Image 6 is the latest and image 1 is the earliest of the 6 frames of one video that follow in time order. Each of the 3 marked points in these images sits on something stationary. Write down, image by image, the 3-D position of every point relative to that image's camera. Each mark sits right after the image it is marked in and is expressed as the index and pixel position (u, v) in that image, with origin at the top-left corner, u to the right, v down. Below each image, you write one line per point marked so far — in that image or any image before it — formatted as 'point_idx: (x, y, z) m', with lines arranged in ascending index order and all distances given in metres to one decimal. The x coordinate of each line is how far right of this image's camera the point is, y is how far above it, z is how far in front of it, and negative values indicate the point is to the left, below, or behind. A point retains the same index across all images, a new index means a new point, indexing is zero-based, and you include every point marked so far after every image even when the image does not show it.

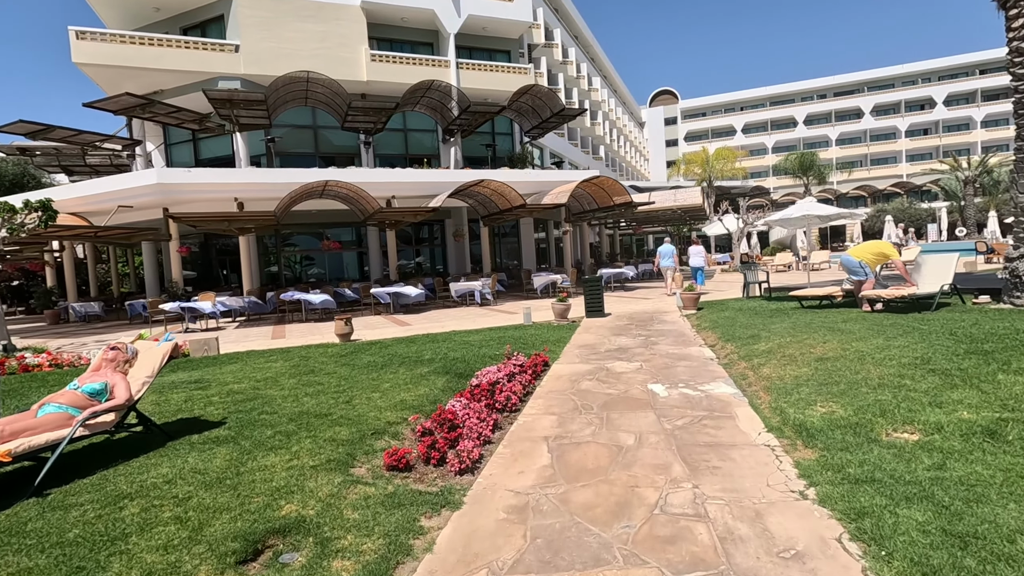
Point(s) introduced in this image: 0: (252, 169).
0: (-8.7, +3.9, +17.9) m
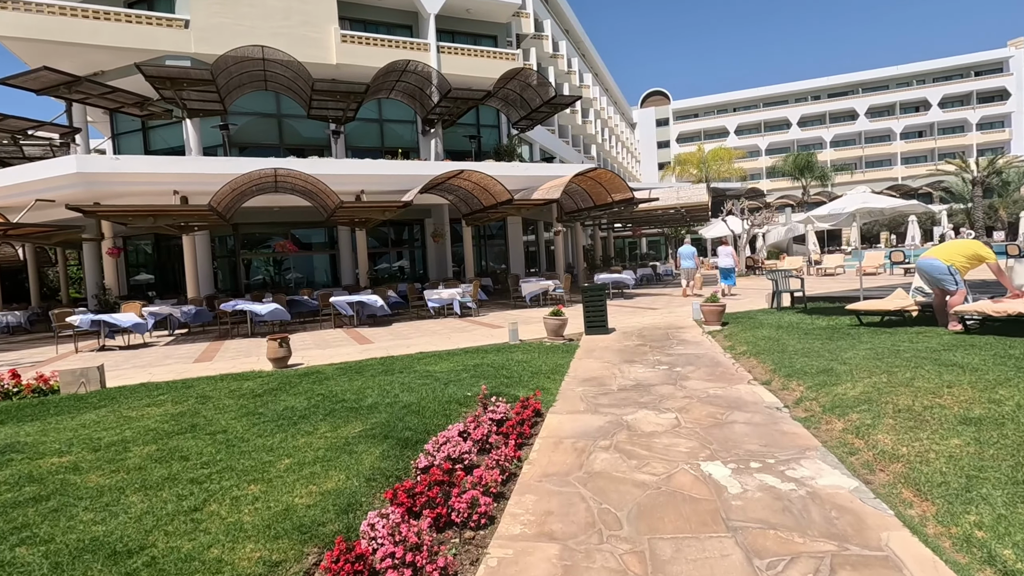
0: (-9.1, +3.7, +15.3) m
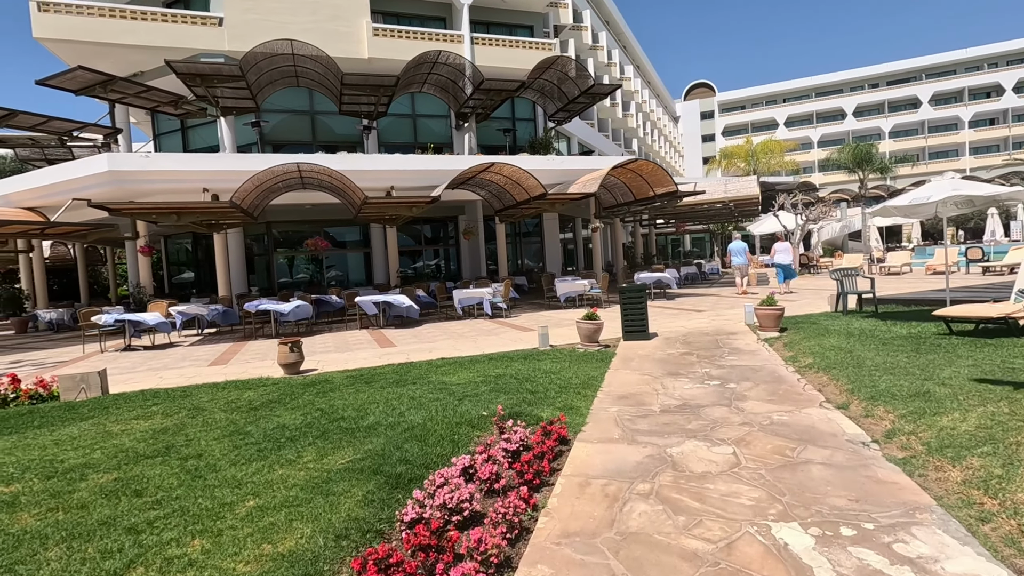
0: (-8.2, +3.7, +15.1) m
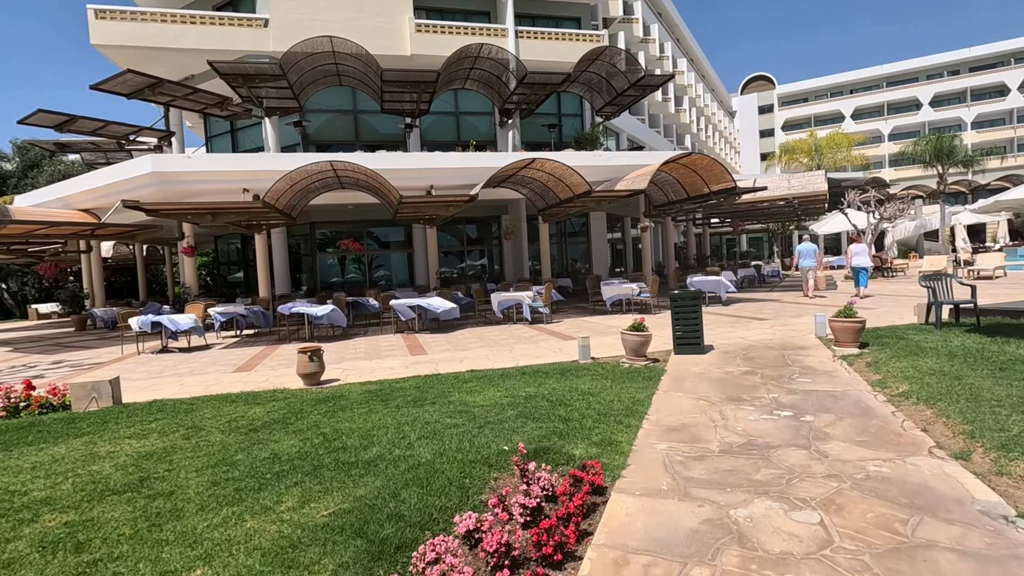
0: (-7.0, +3.7, +15.0) m
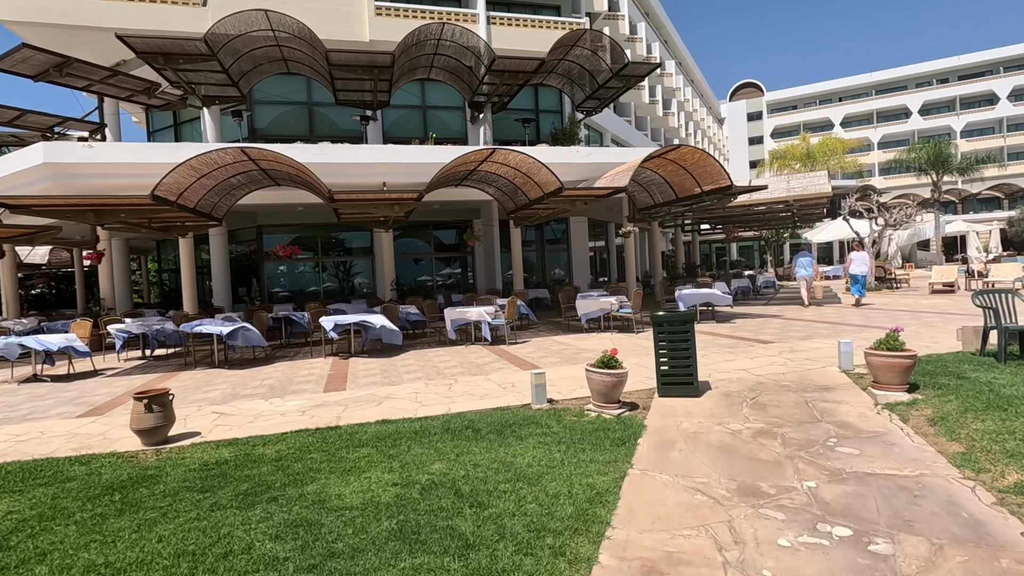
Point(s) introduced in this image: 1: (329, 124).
0: (-7.9, +3.4, +12.8) m
1: (-6.8, +6.0, +19.6) m
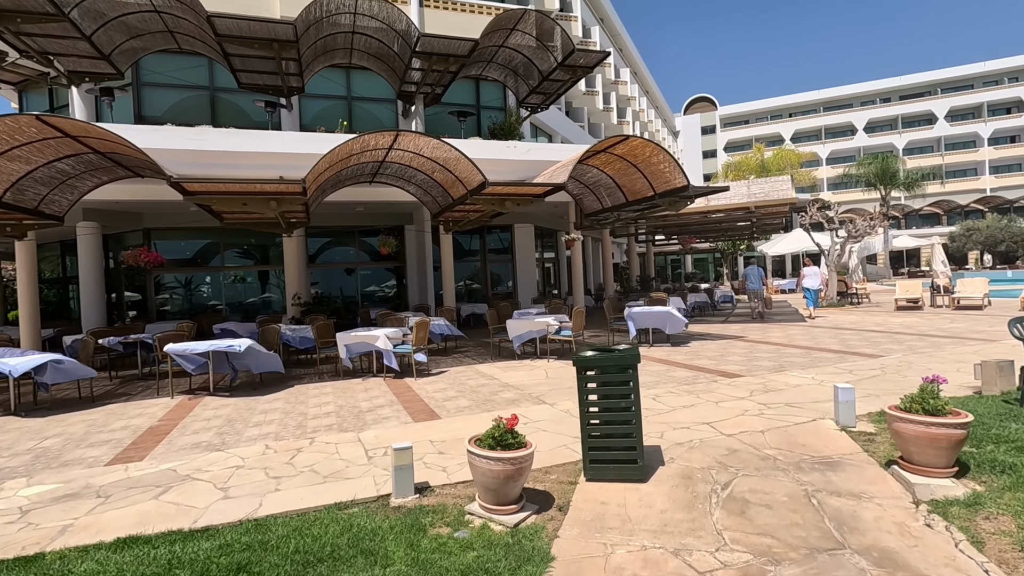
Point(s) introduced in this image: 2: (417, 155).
0: (-9.5, +3.1, +10.0) m
1: (-8.9, +5.6, +17.0) m
2: (-1.7, +2.5, +10.2) m
